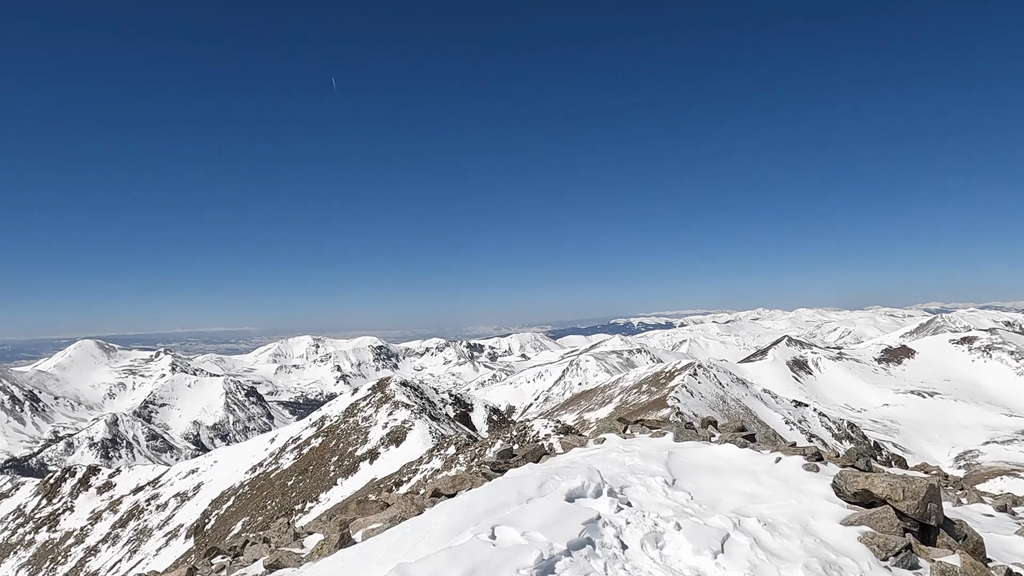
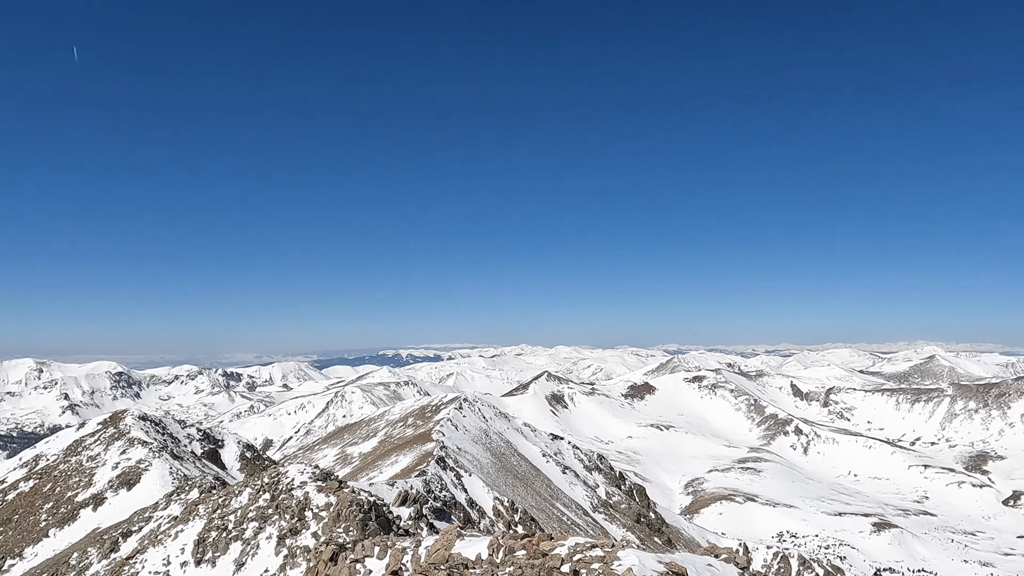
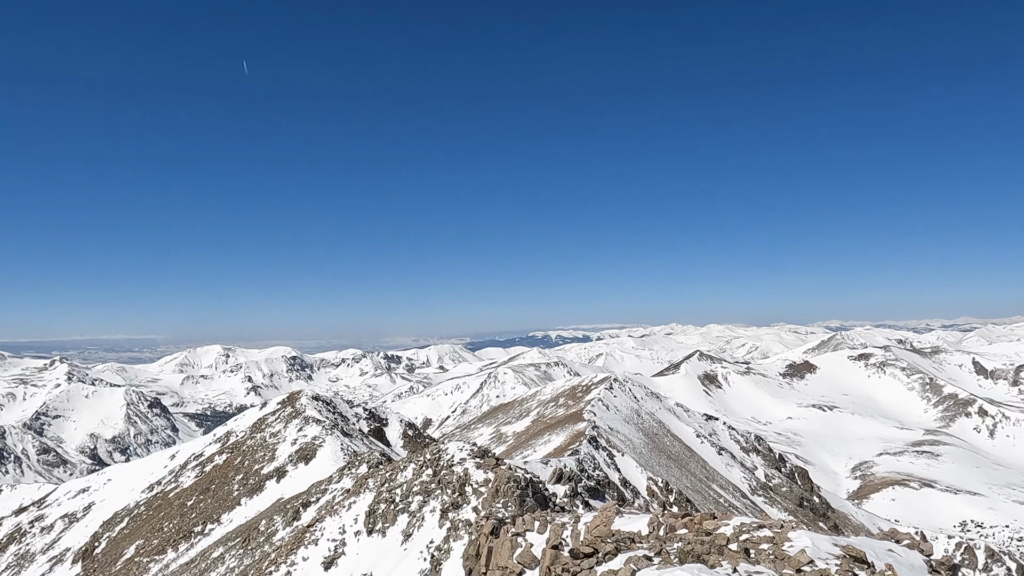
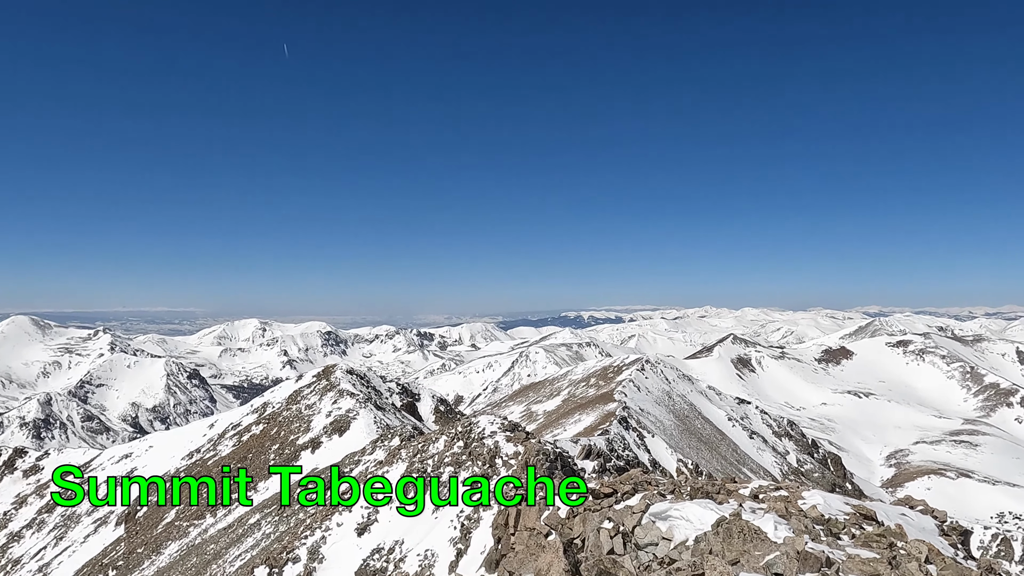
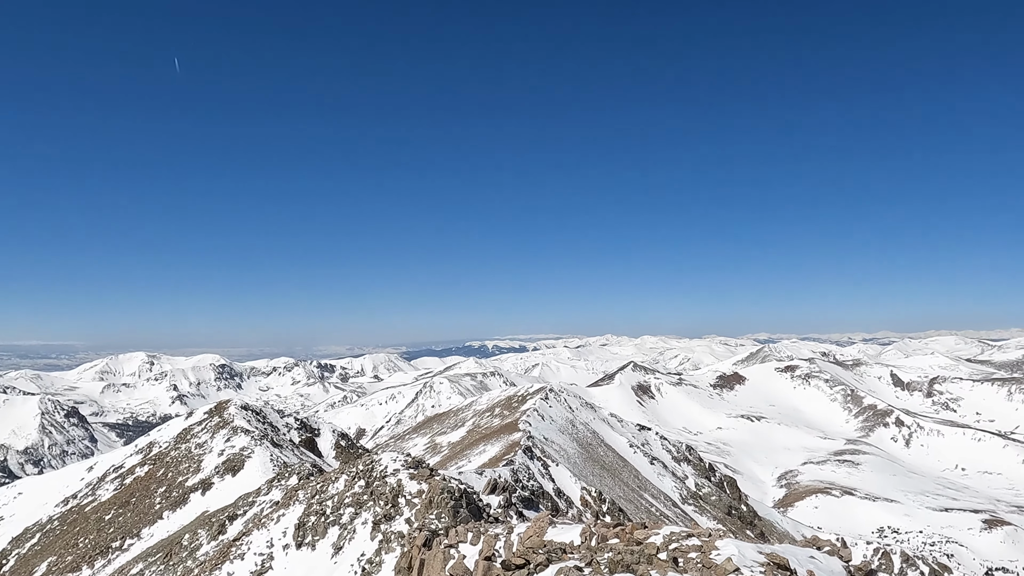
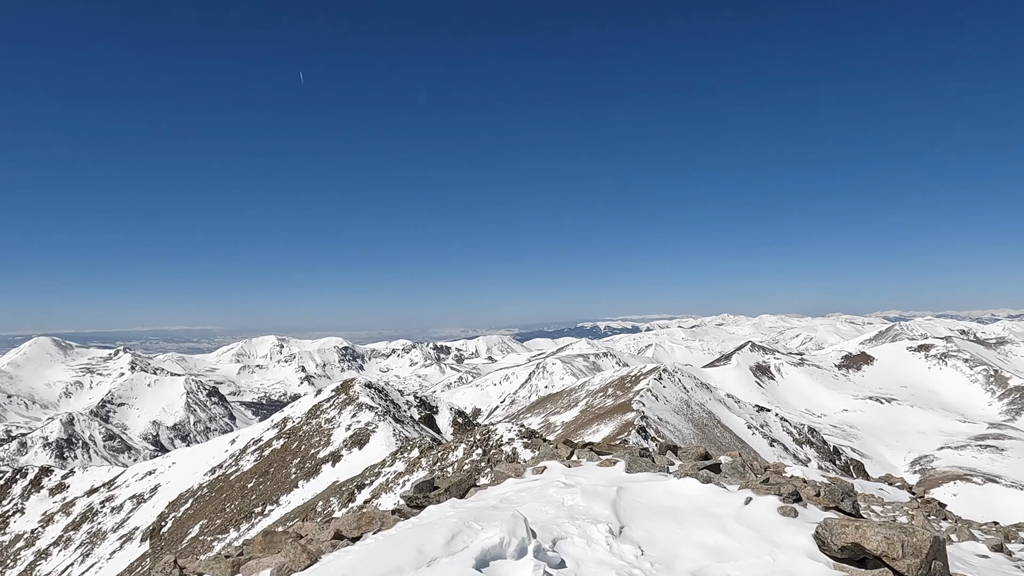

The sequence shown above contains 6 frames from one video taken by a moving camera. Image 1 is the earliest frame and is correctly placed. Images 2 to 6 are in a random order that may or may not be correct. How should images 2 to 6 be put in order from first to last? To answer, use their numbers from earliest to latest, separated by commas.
6, 4, 3, 5, 2
